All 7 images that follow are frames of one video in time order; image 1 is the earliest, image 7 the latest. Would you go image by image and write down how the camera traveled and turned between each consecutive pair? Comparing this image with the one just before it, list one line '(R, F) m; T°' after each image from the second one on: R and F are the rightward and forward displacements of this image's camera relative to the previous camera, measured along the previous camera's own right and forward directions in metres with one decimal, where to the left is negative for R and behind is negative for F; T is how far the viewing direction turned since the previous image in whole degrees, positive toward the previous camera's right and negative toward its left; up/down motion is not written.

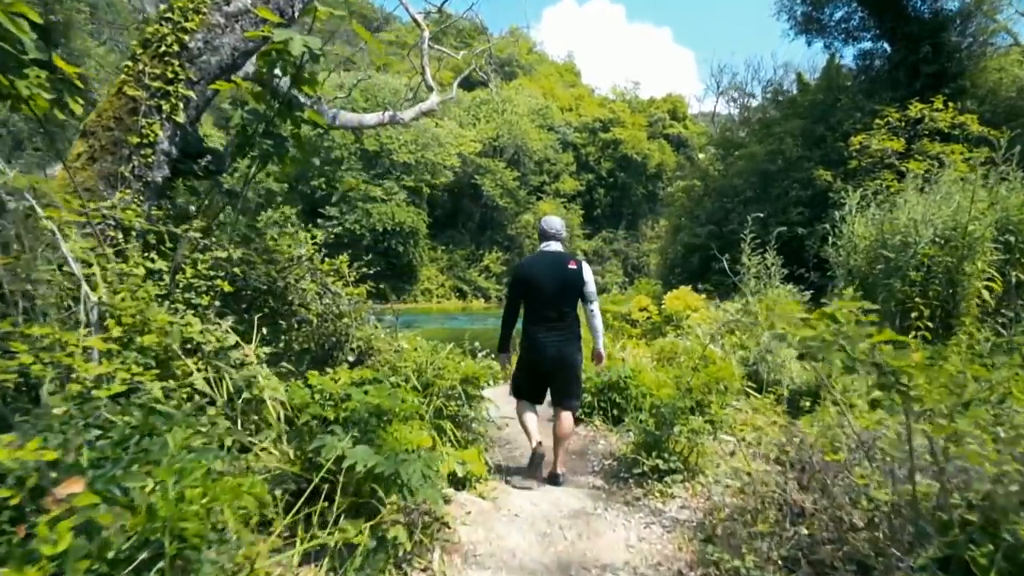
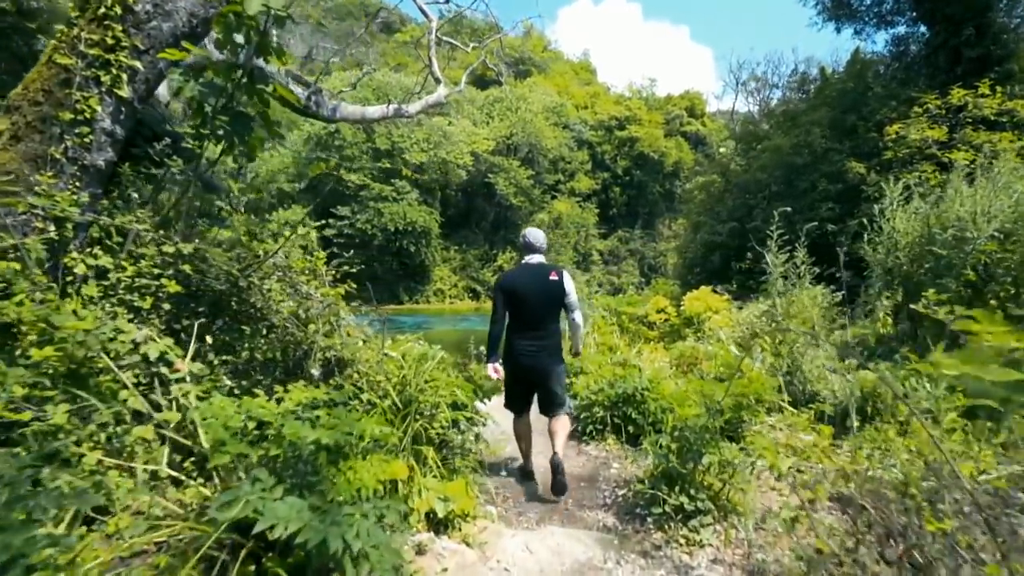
(+0.1, +0.5) m; -2°
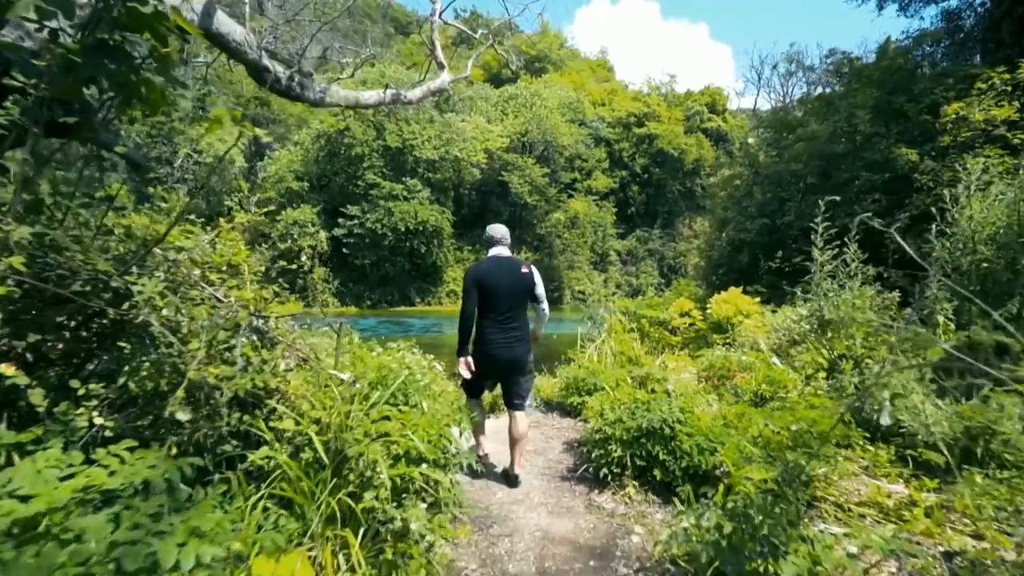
(+0.2, +1.0) m; -2°
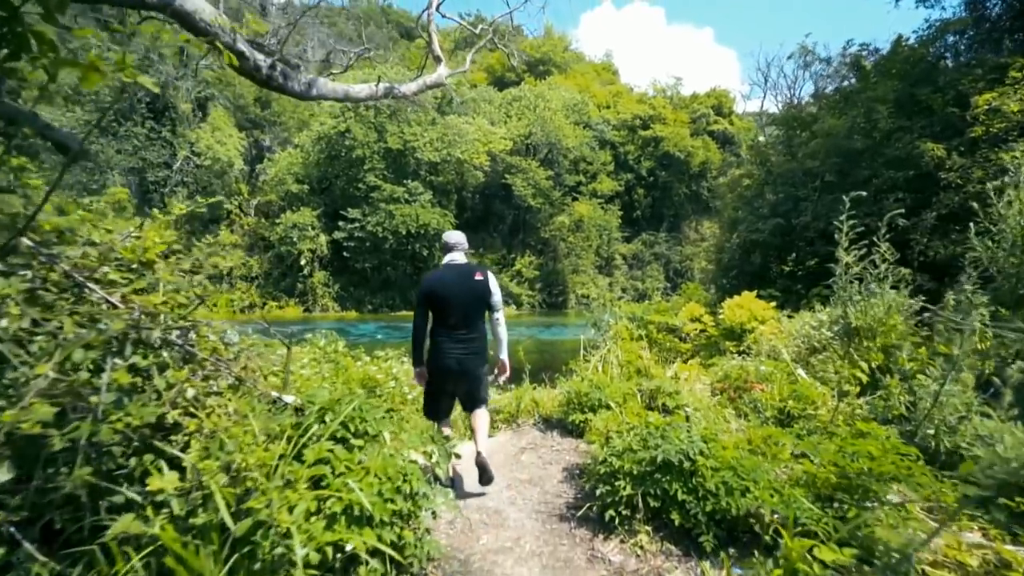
(+0.1, +0.6) m; -1°
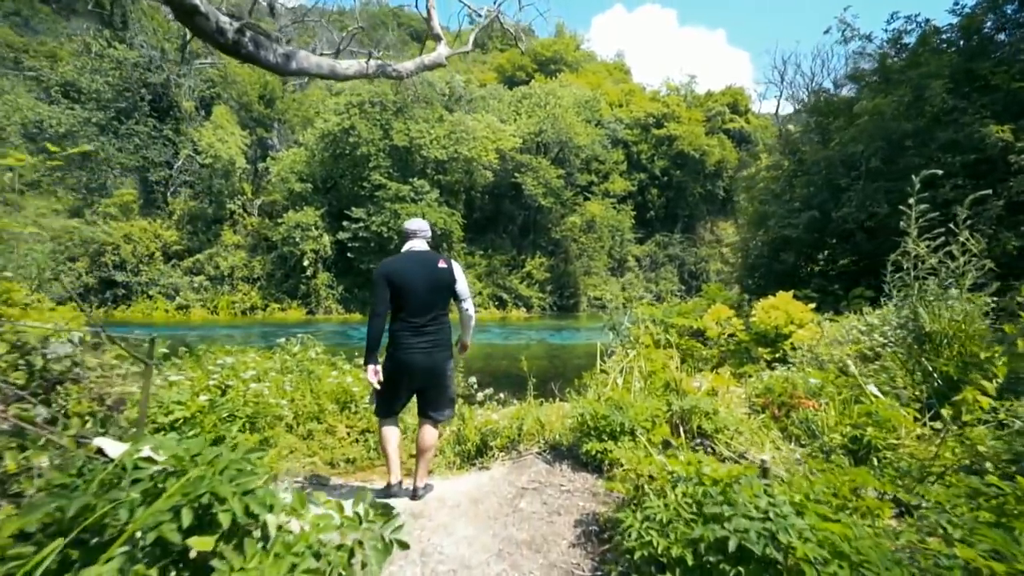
(+0.1, +1.0) m; -1°
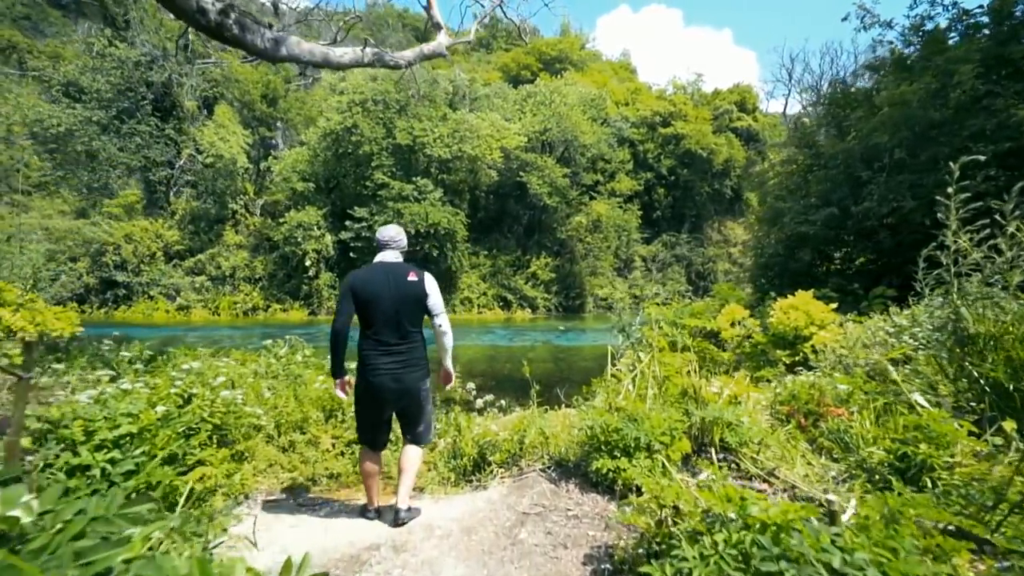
(0.0, +0.4) m; -1°
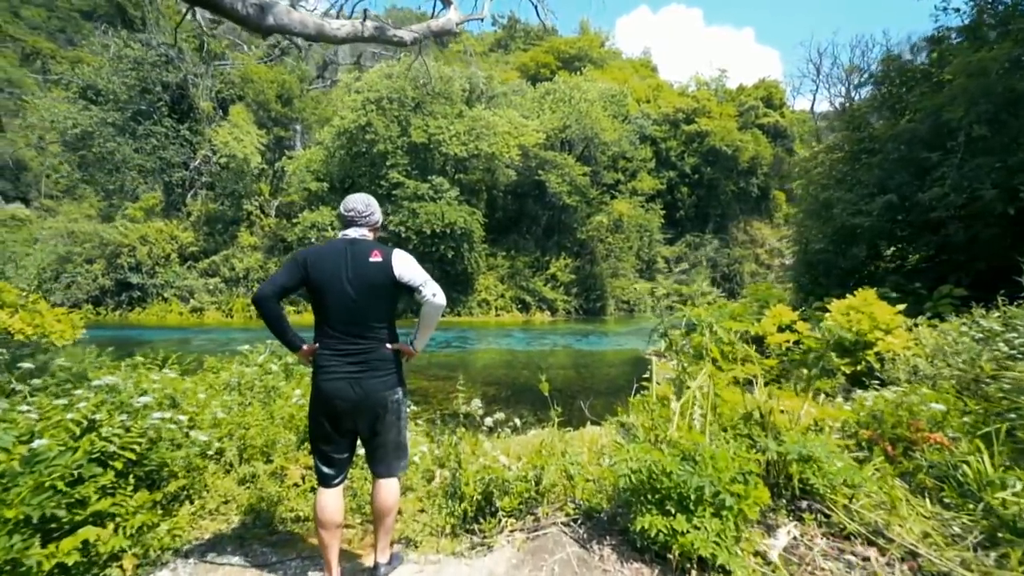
(0.0, +0.9) m; -2°
